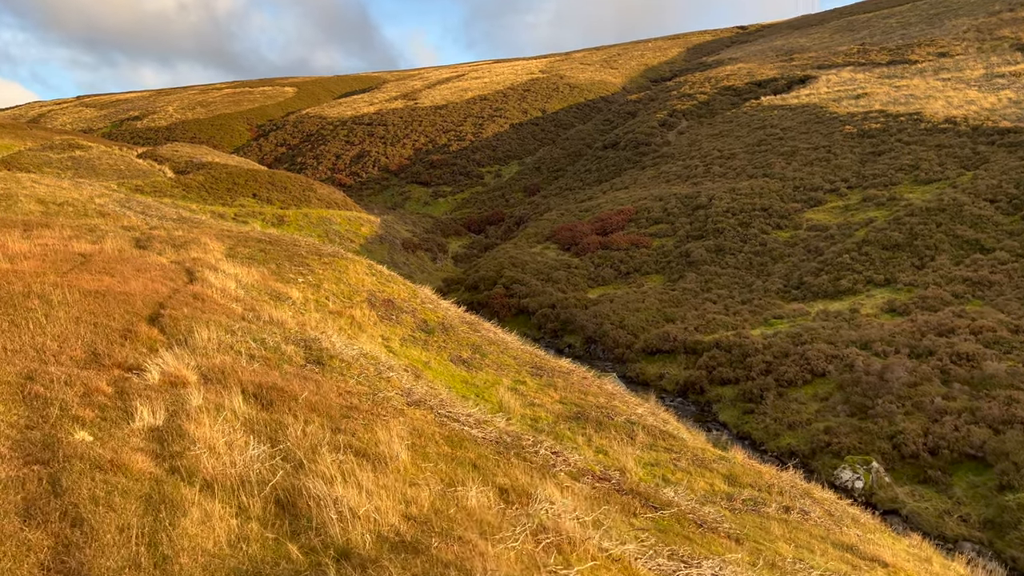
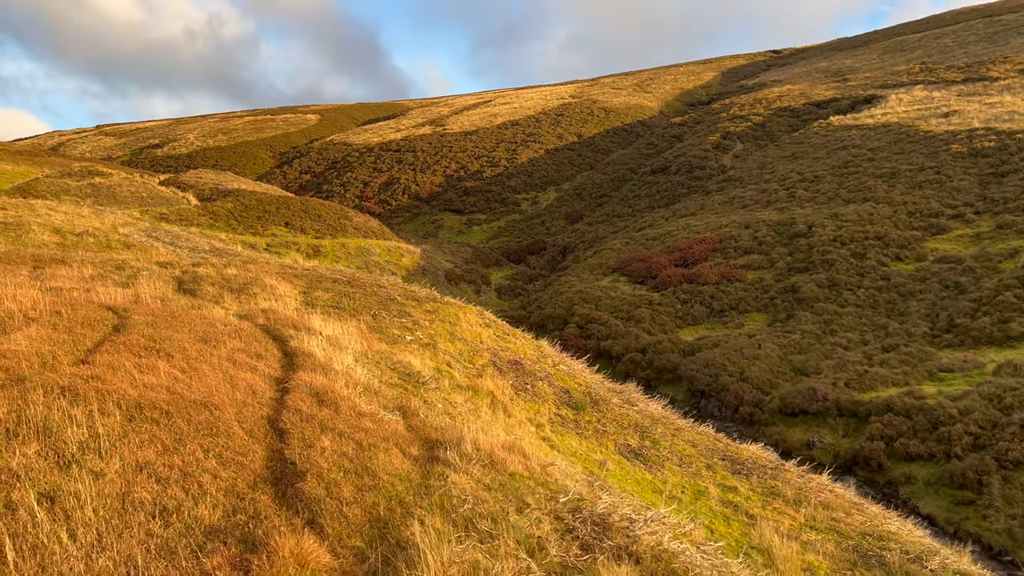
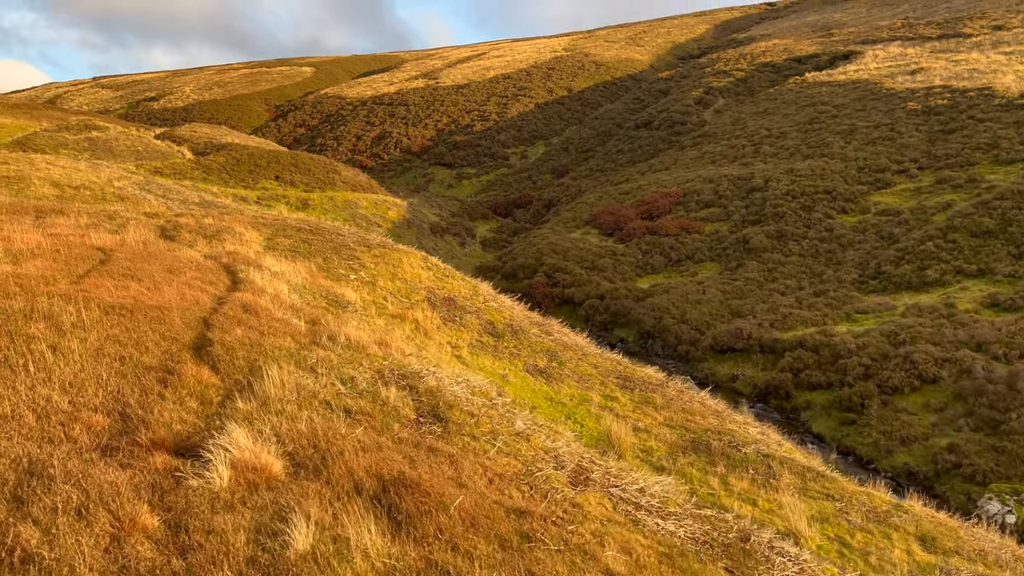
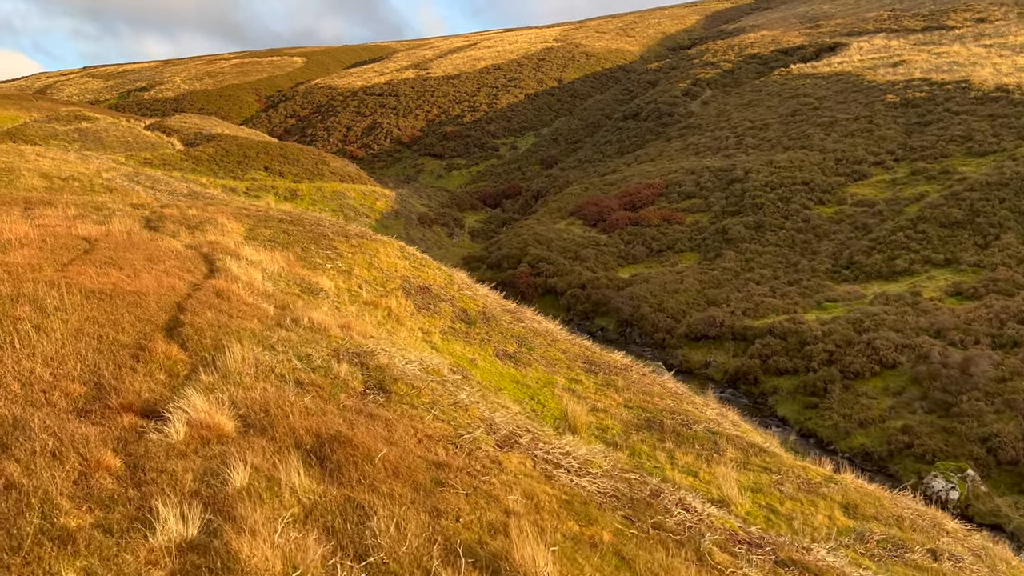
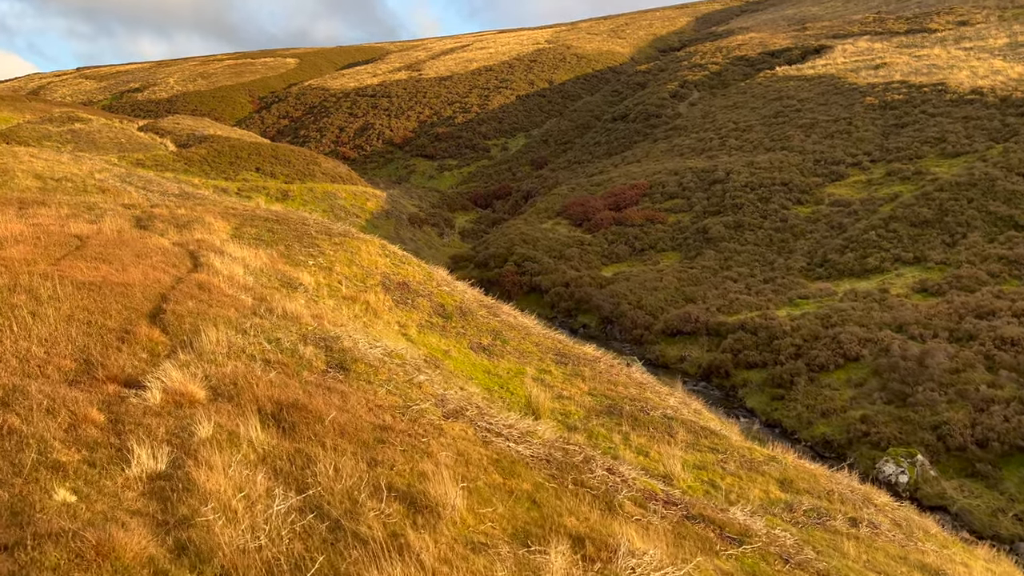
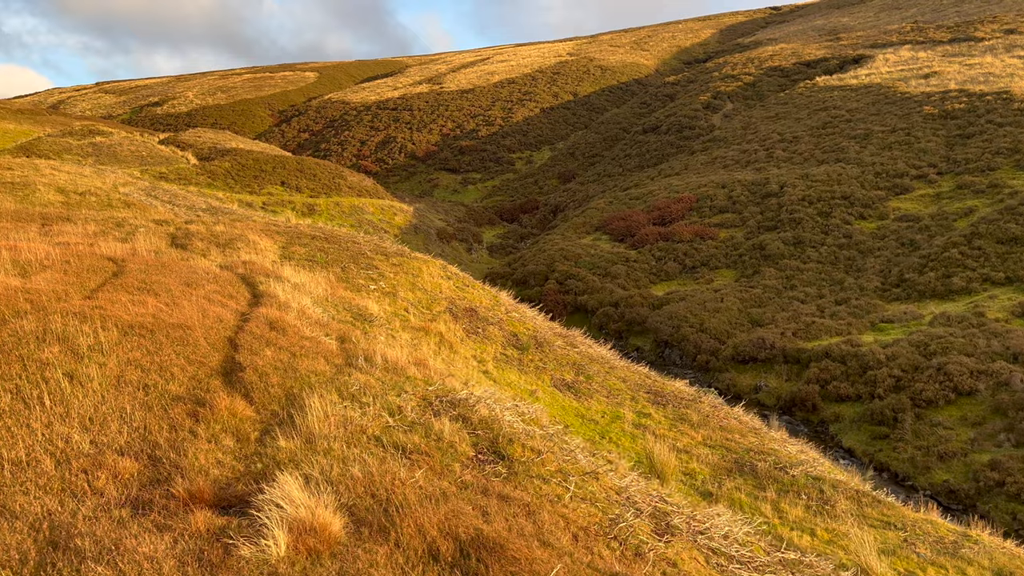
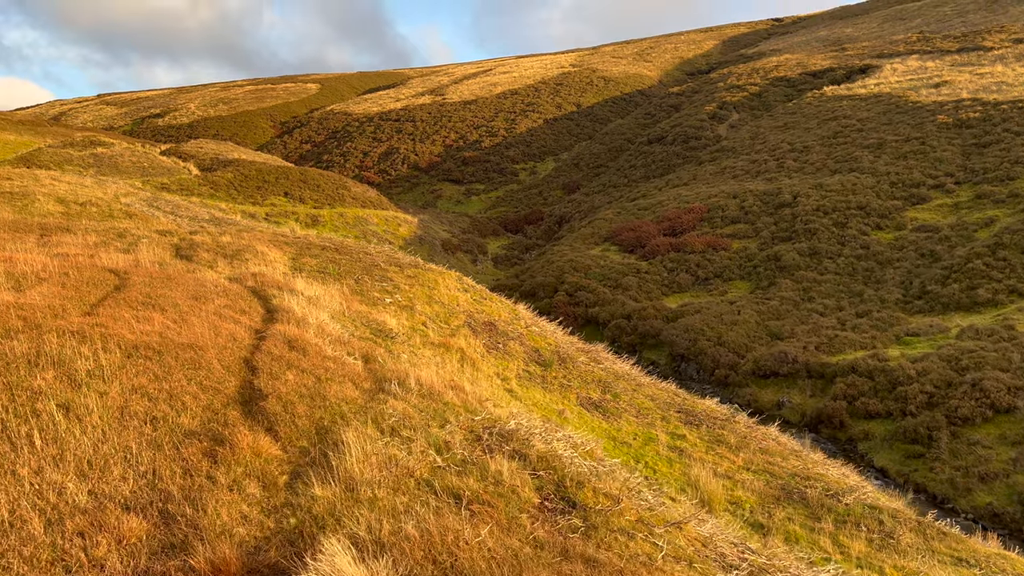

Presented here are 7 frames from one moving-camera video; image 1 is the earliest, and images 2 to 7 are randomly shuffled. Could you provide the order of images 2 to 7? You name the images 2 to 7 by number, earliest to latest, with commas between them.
5, 4, 3, 6, 7, 2
